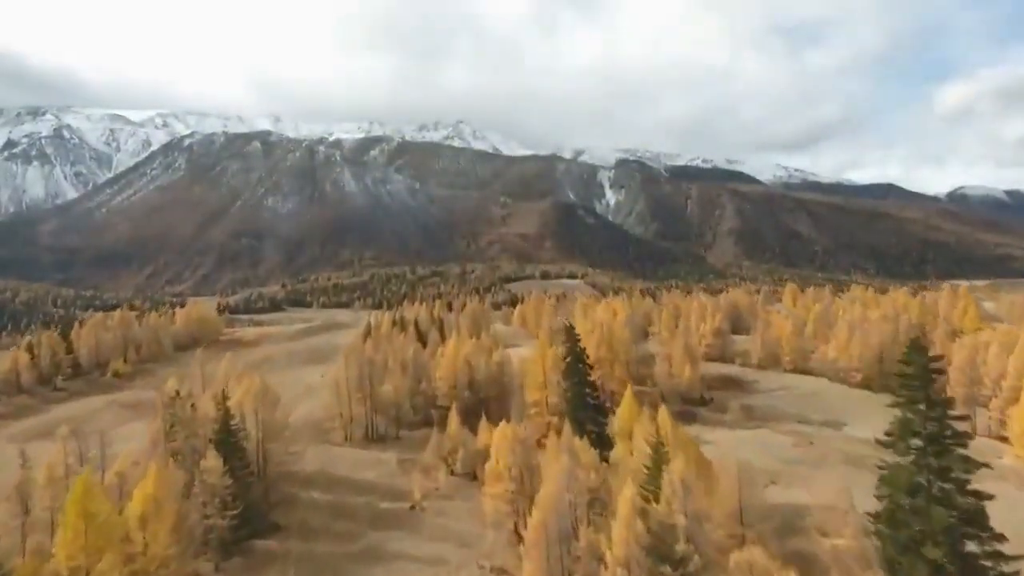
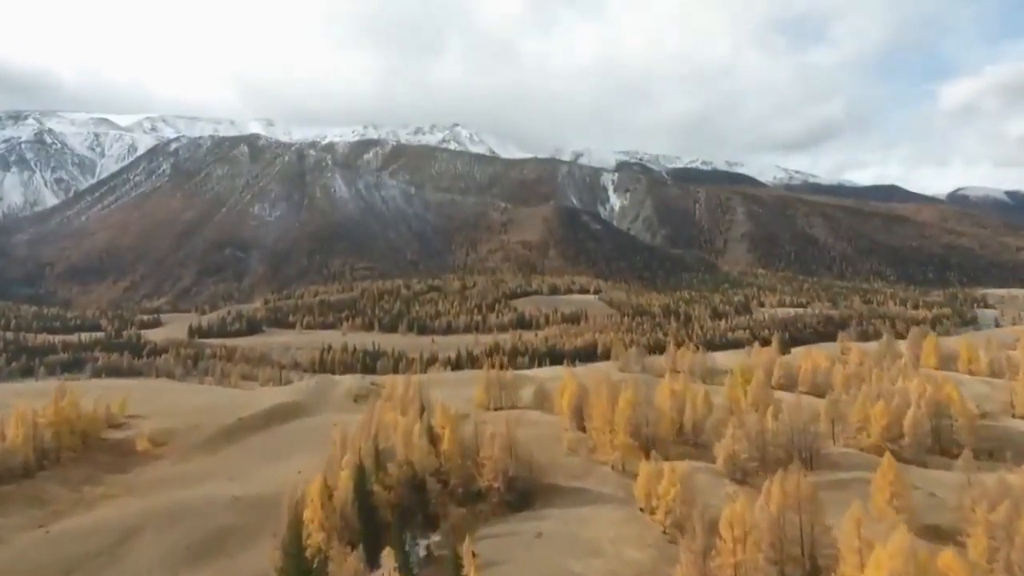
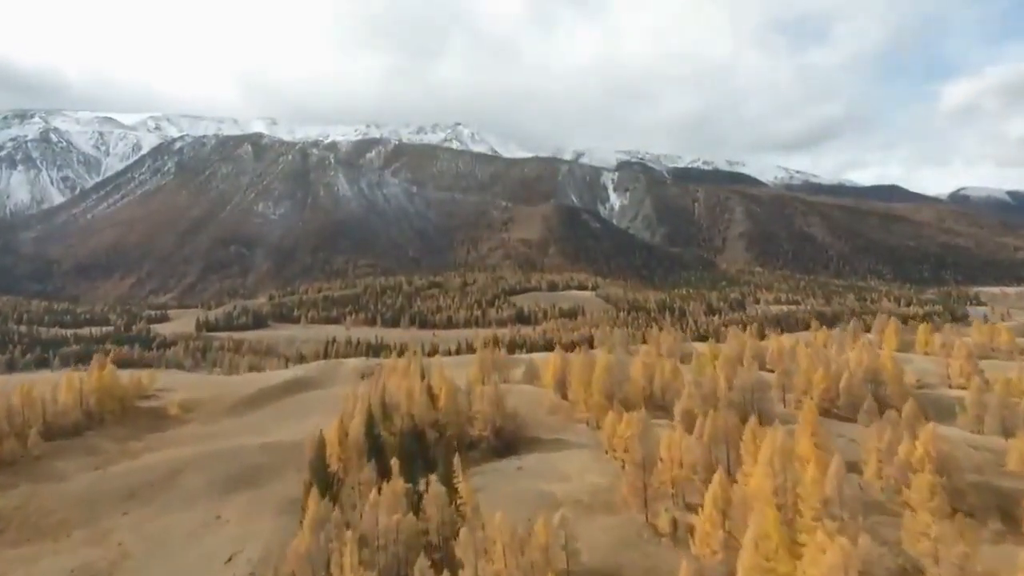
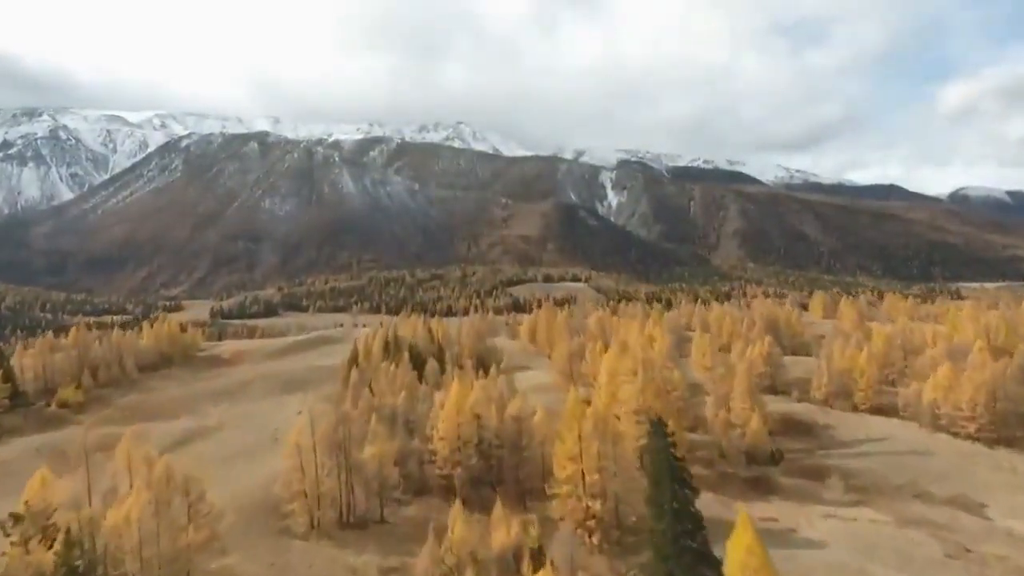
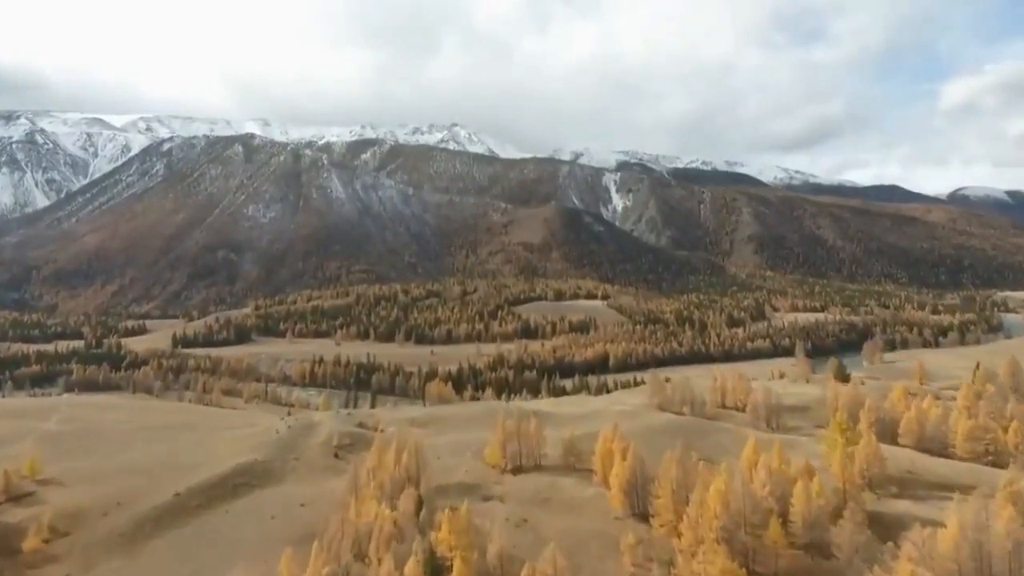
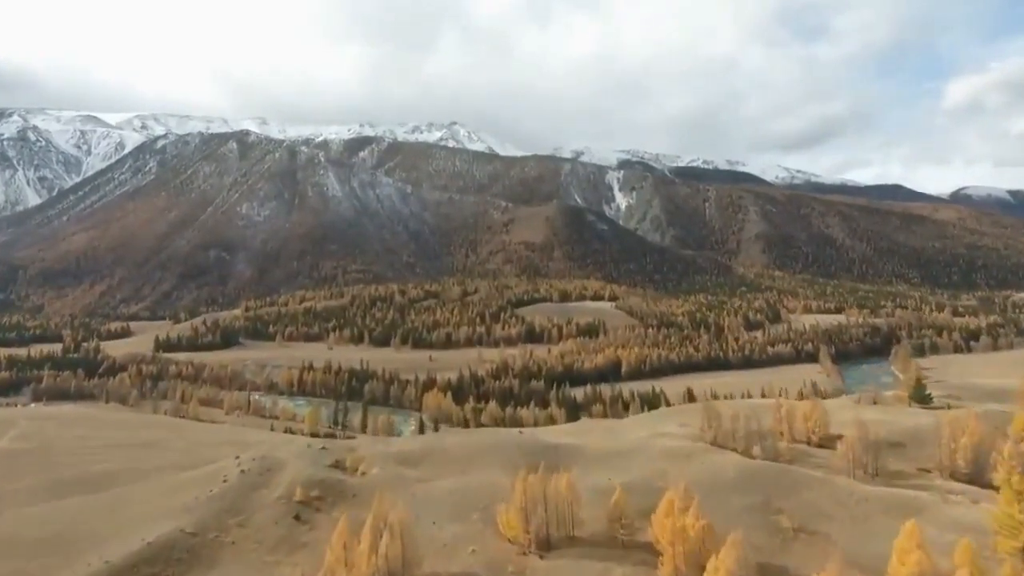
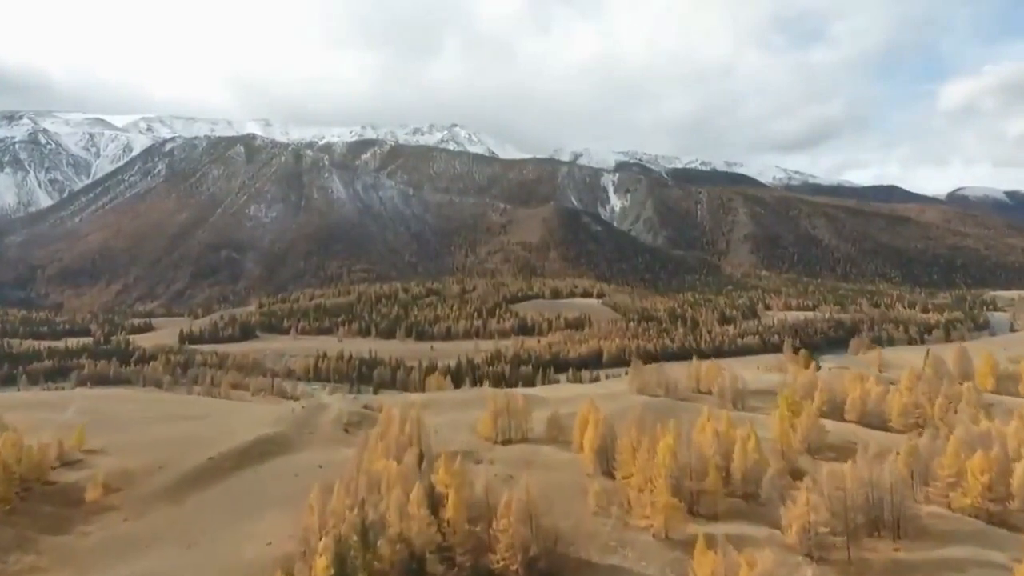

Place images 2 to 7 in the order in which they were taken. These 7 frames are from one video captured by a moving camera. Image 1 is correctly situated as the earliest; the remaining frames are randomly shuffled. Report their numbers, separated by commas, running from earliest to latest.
4, 3, 2, 7, 5, 6
